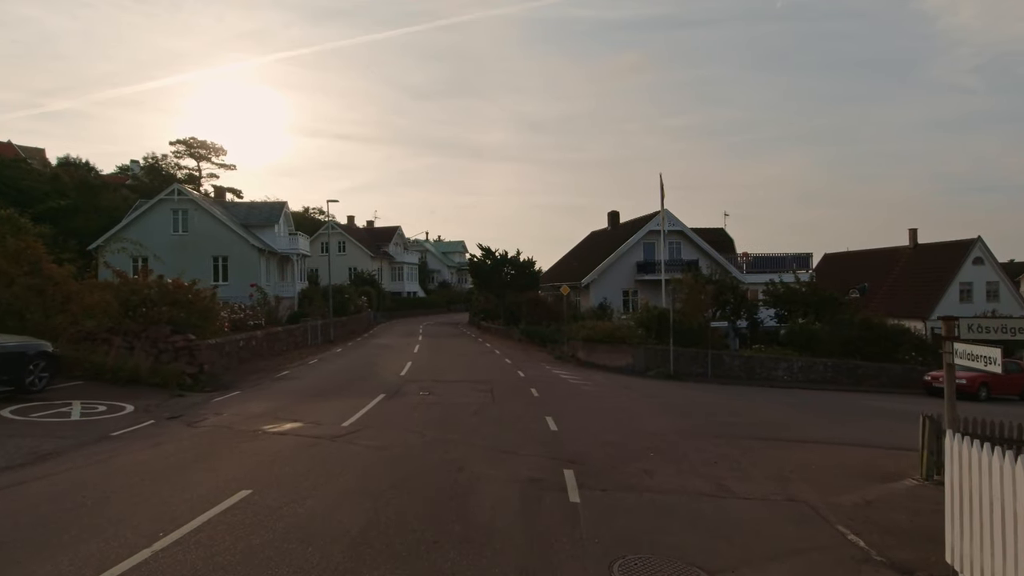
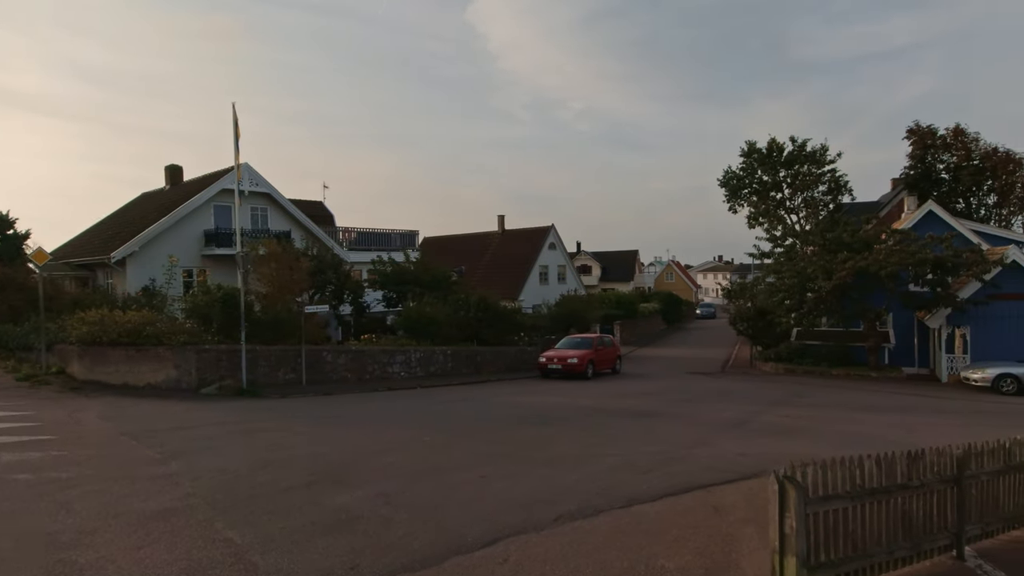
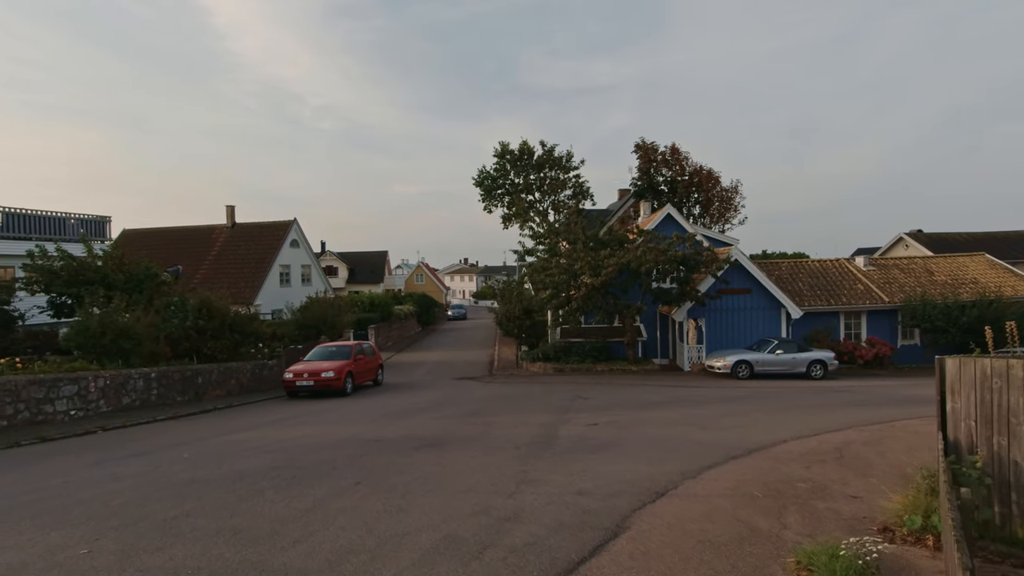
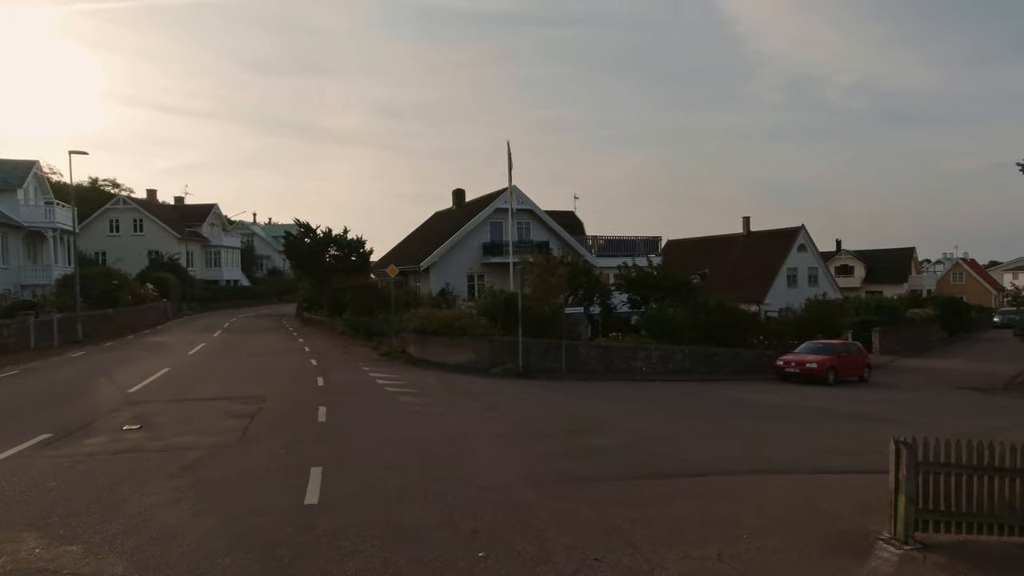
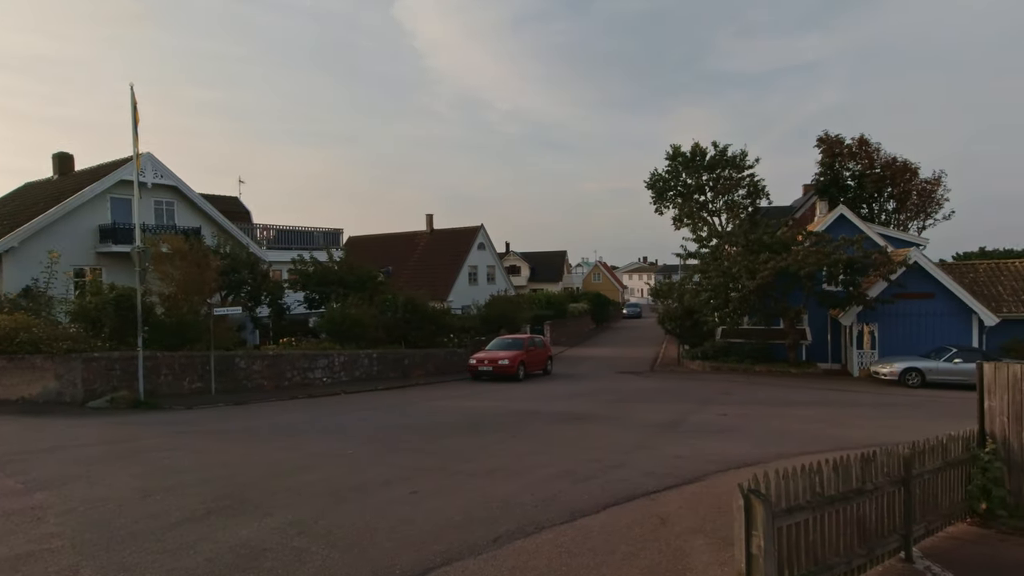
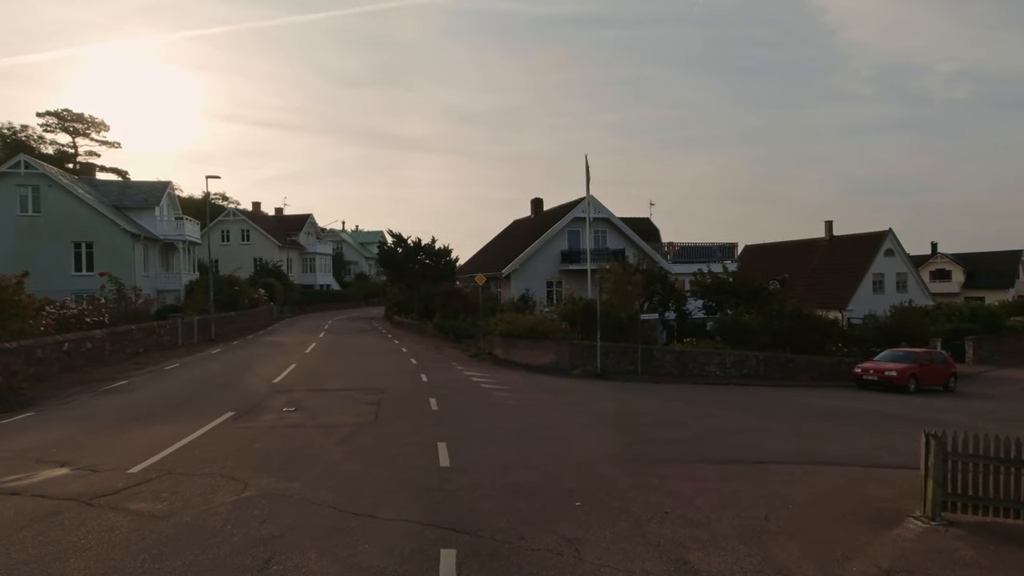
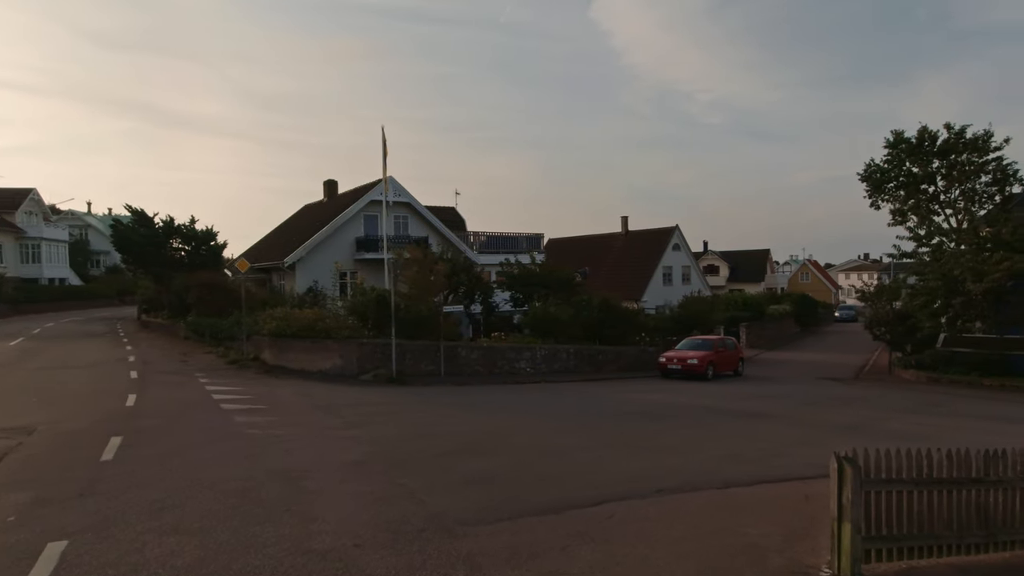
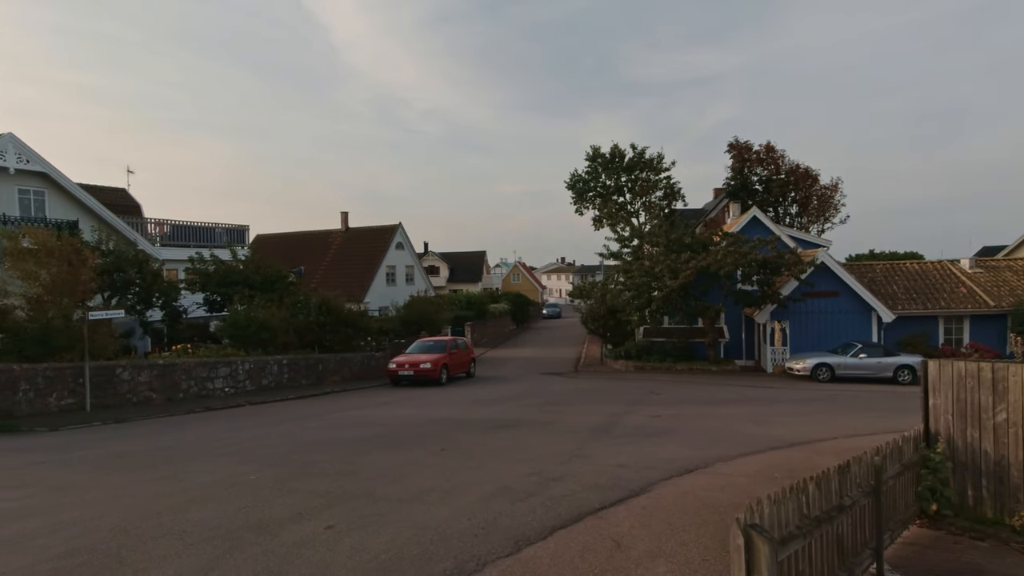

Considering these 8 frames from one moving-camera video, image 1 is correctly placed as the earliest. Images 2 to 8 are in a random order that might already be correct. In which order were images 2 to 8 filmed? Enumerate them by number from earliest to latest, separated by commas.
6, 4, 7, 2, 5, 8, 3
